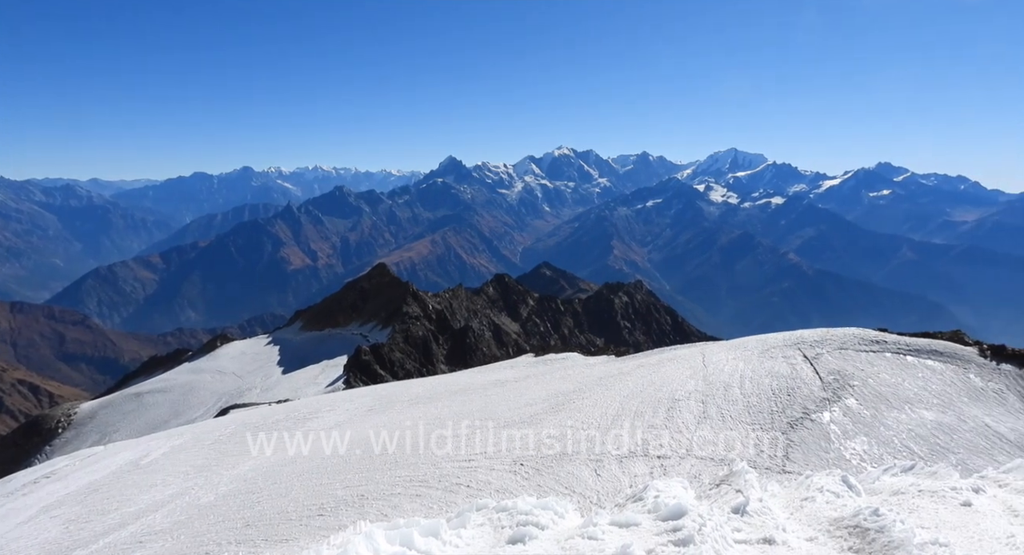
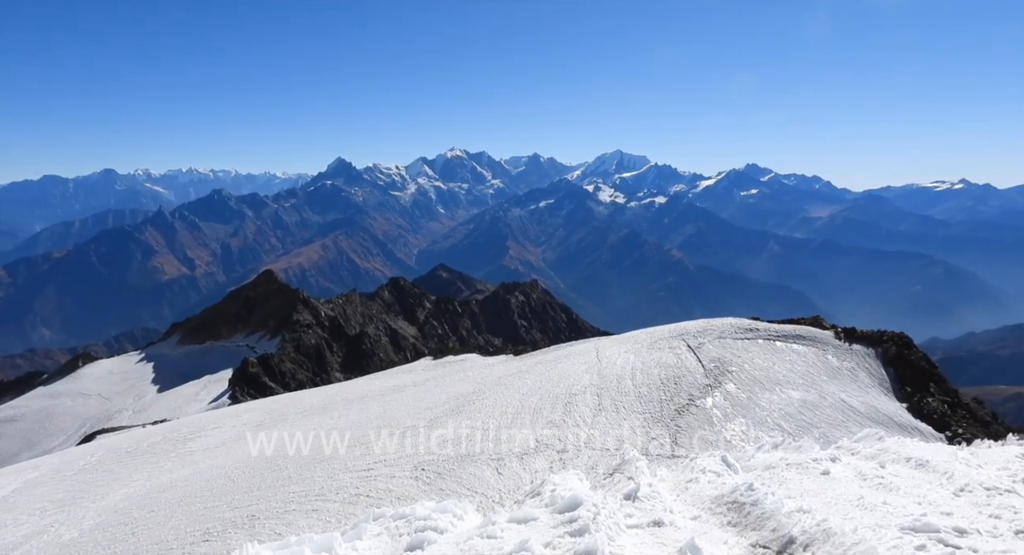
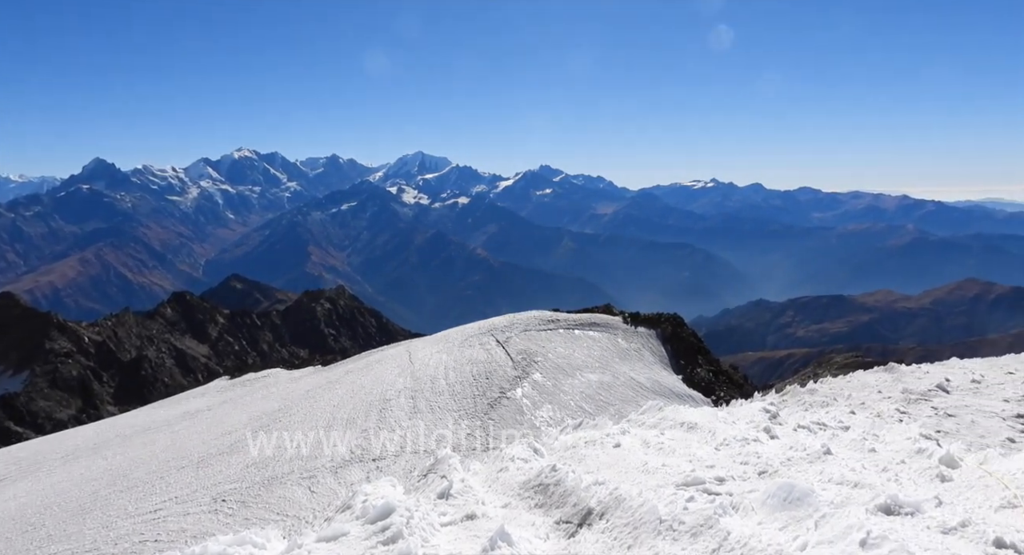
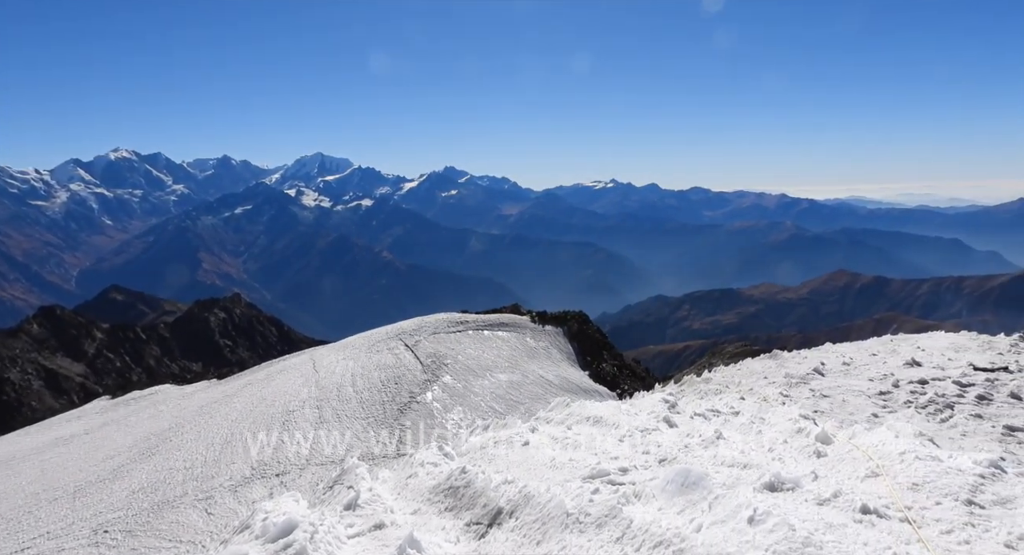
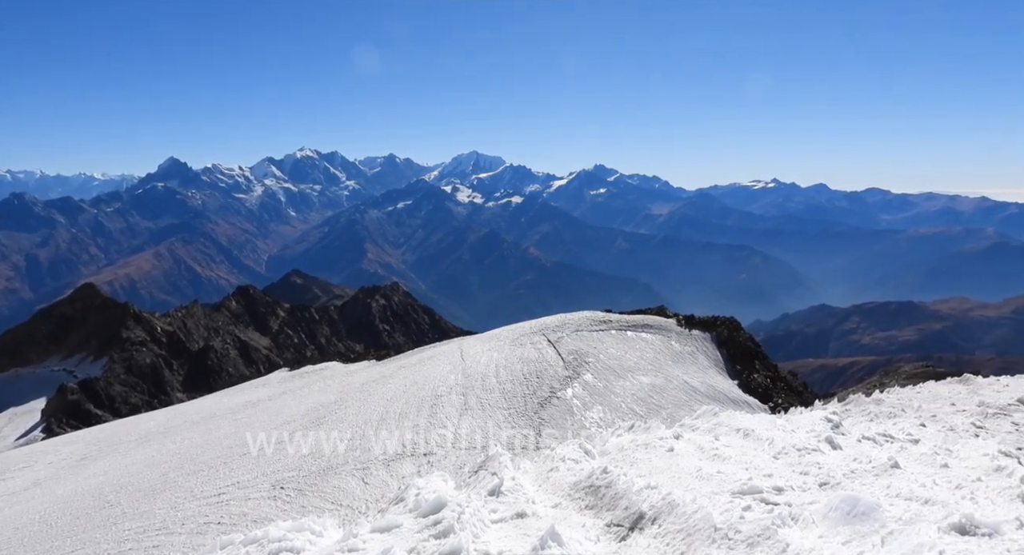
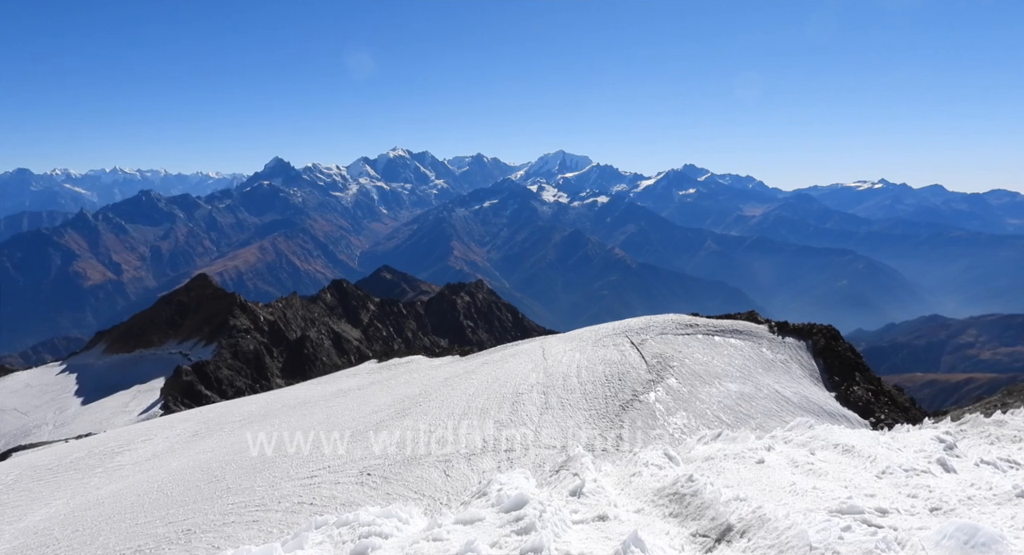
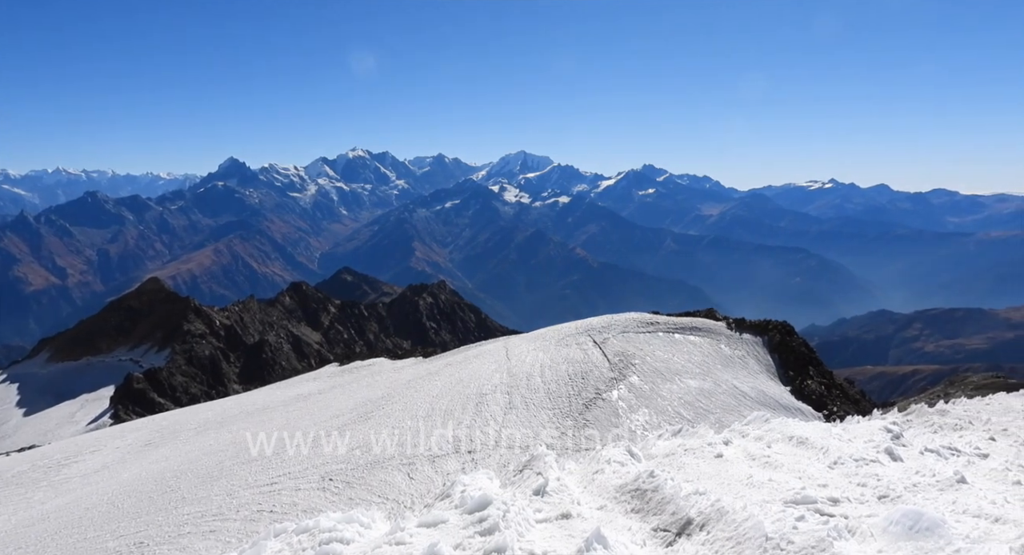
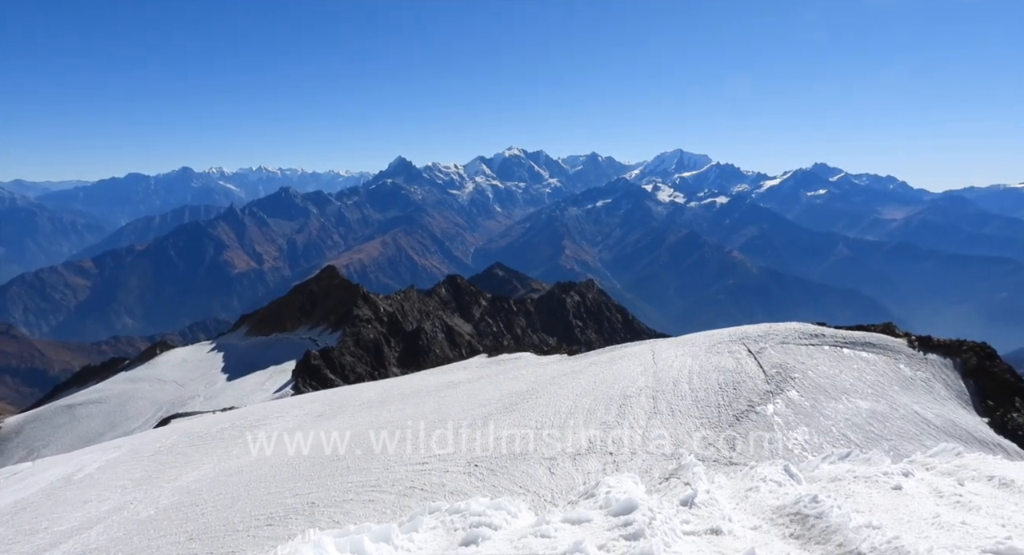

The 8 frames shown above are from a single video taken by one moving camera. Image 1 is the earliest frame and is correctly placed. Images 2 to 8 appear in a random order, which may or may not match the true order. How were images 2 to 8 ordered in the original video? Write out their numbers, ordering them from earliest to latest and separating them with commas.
8, 2, 6, 7, 5, 3, 4
